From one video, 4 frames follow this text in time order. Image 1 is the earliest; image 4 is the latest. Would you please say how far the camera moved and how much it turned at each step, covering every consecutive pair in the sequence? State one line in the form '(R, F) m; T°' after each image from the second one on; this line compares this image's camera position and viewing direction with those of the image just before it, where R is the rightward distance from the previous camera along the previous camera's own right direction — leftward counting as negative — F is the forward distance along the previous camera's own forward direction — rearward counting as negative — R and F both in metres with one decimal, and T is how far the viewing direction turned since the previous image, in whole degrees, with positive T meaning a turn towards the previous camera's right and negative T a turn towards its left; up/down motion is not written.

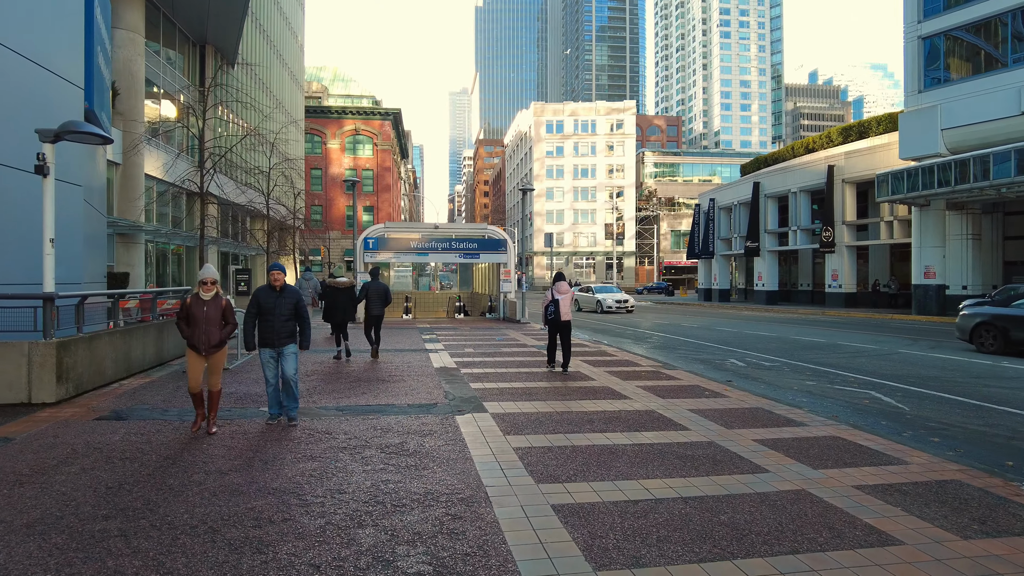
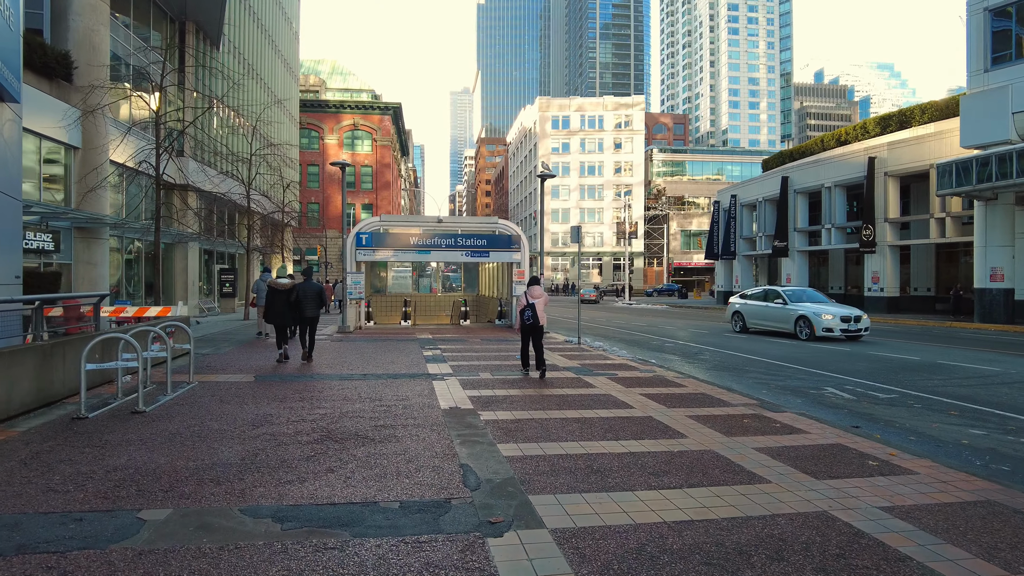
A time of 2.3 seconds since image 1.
(-0.4, +3.1) m; 0°
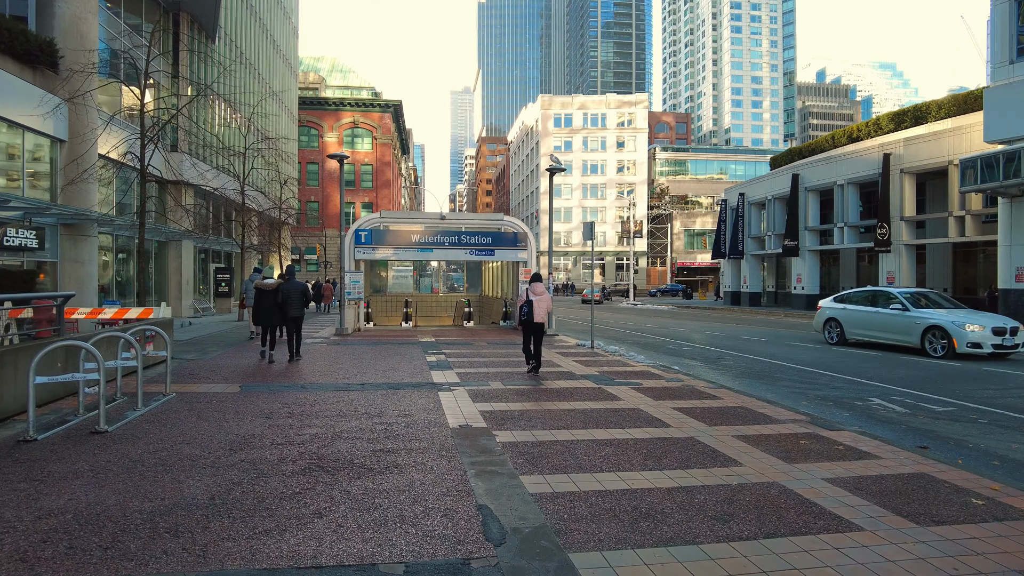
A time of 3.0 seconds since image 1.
(-0.2, +1.0) m; 0°
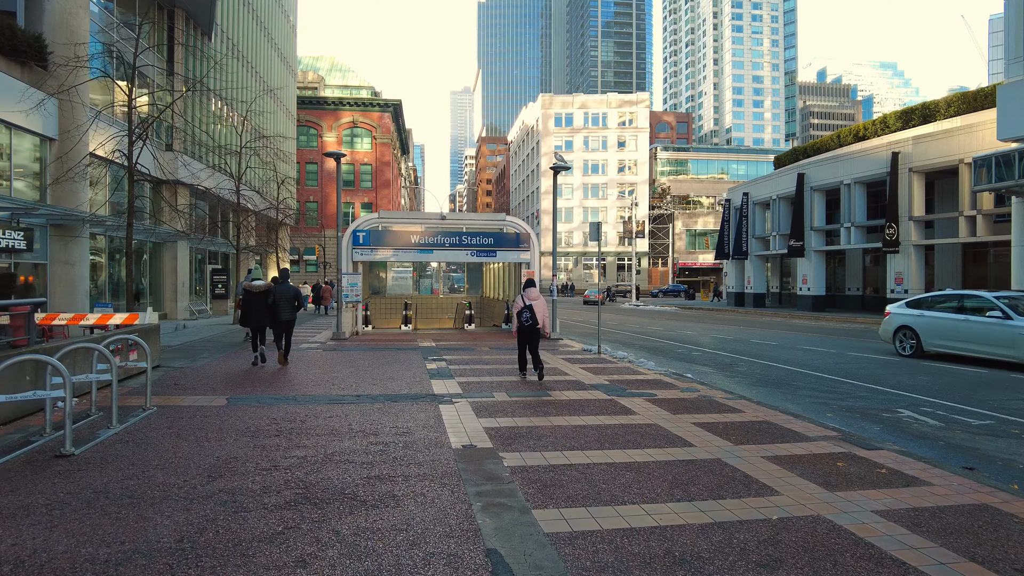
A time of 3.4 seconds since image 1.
(-0.1, +0.6) m; 0°
